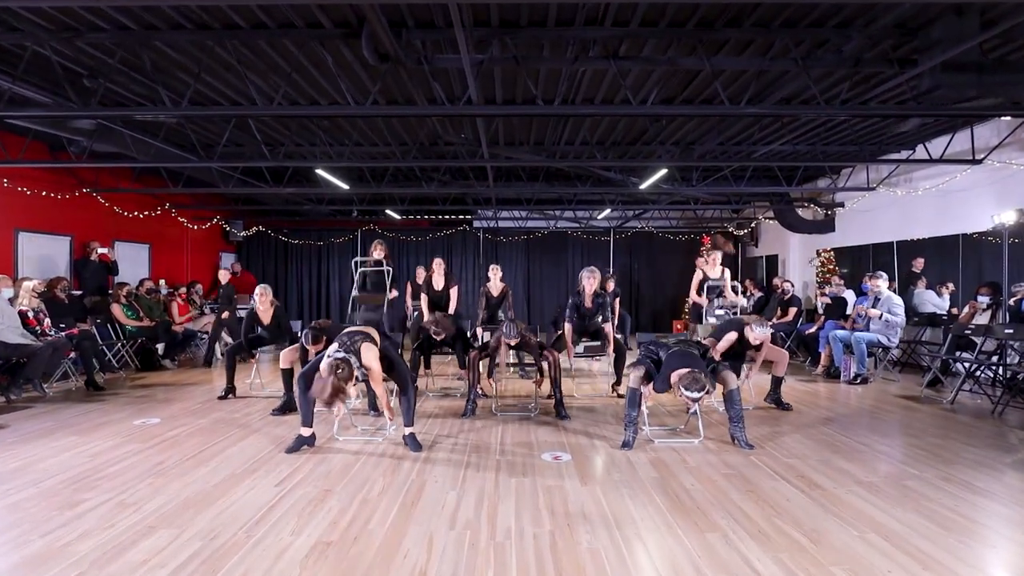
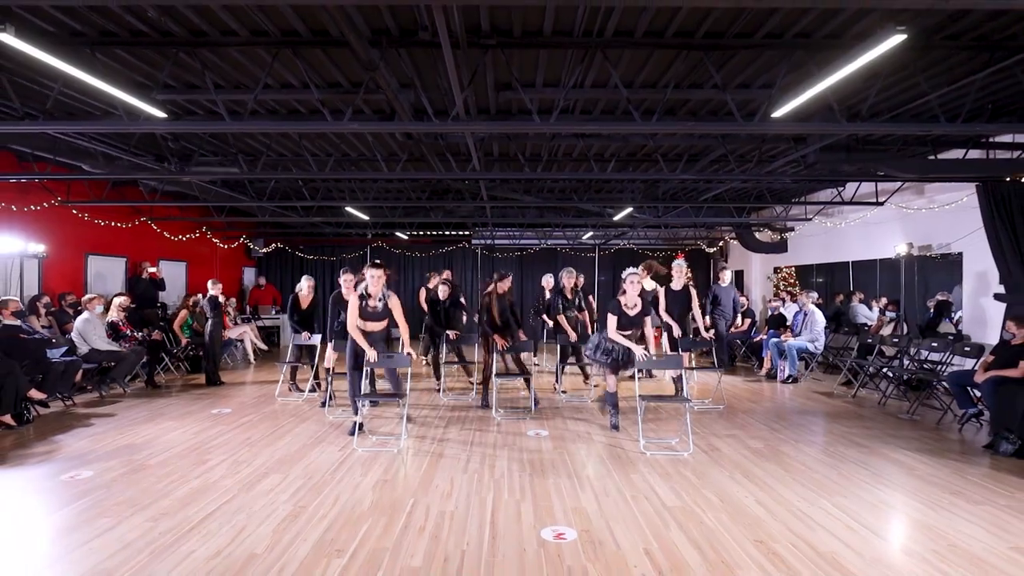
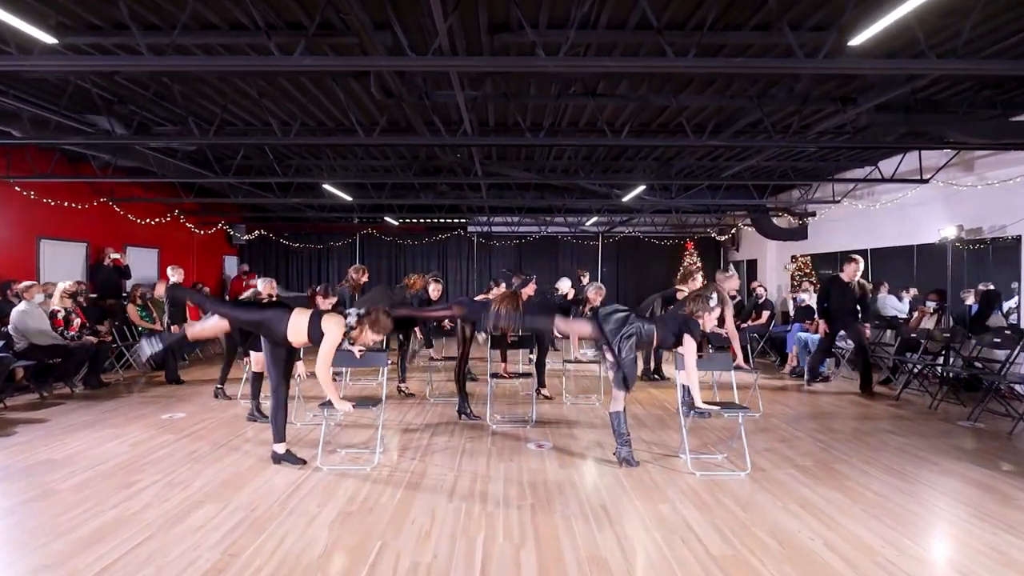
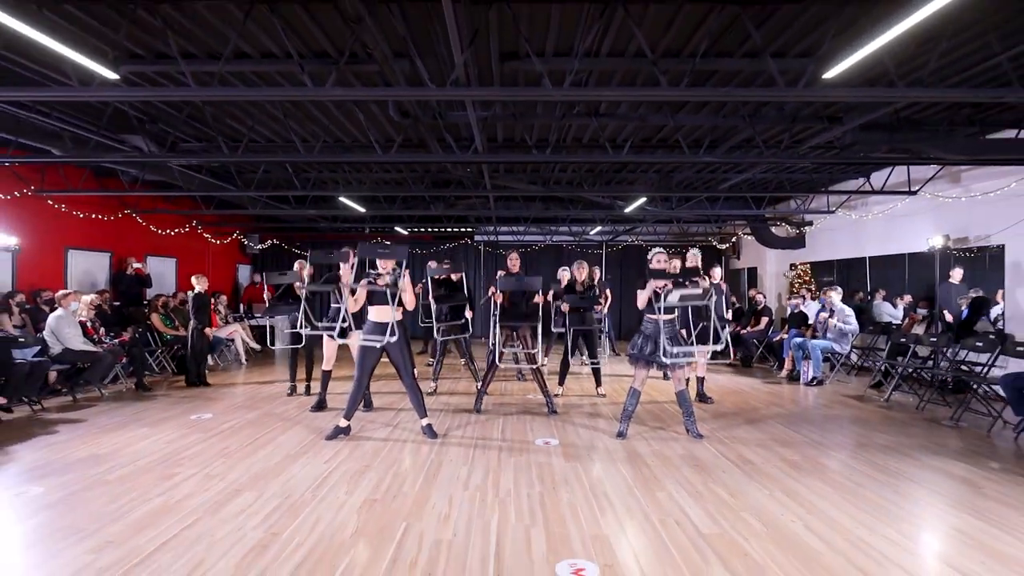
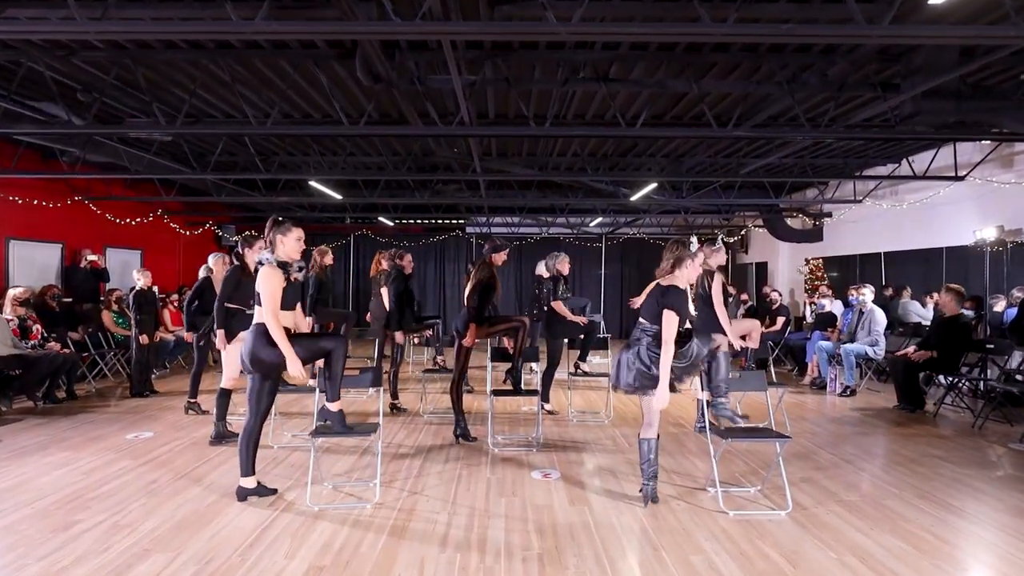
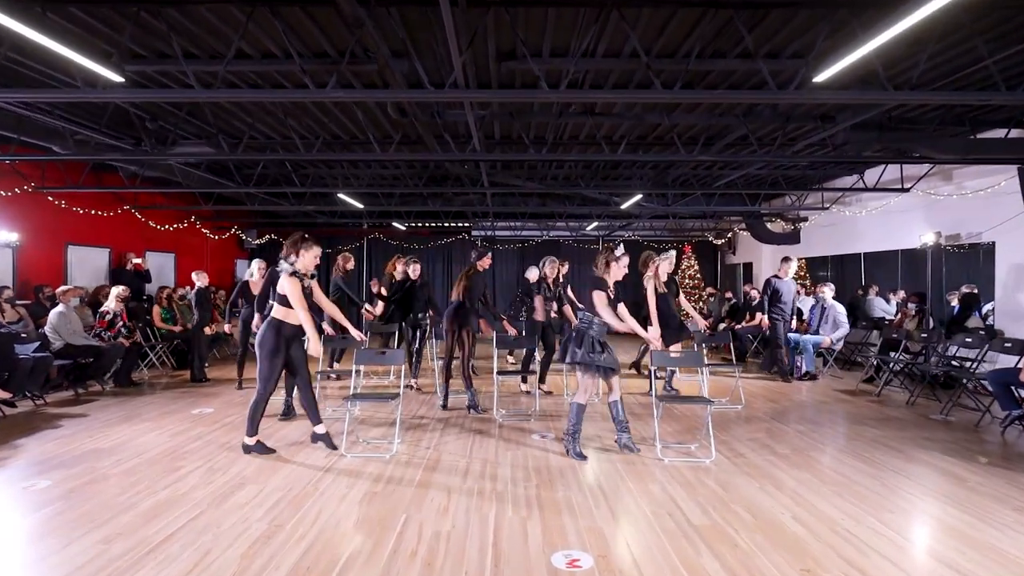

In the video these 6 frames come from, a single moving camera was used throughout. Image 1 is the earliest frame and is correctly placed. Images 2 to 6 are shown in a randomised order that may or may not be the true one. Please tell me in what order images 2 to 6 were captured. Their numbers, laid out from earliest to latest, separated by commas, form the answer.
4, 2, 6, 3, 5
